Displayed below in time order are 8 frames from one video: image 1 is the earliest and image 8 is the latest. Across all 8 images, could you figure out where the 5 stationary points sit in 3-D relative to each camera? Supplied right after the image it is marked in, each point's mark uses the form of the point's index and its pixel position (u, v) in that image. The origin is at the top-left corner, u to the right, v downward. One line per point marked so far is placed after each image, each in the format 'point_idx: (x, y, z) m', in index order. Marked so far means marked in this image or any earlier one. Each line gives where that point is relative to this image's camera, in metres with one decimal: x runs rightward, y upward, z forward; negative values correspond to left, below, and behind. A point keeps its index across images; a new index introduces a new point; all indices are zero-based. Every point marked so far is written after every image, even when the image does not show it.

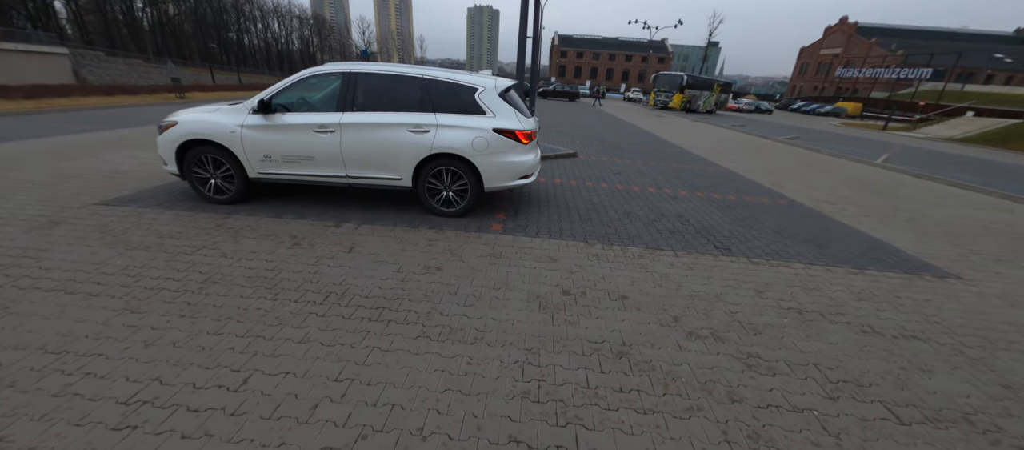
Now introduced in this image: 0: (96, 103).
0: (-16.3, +4.8, +14.3) m
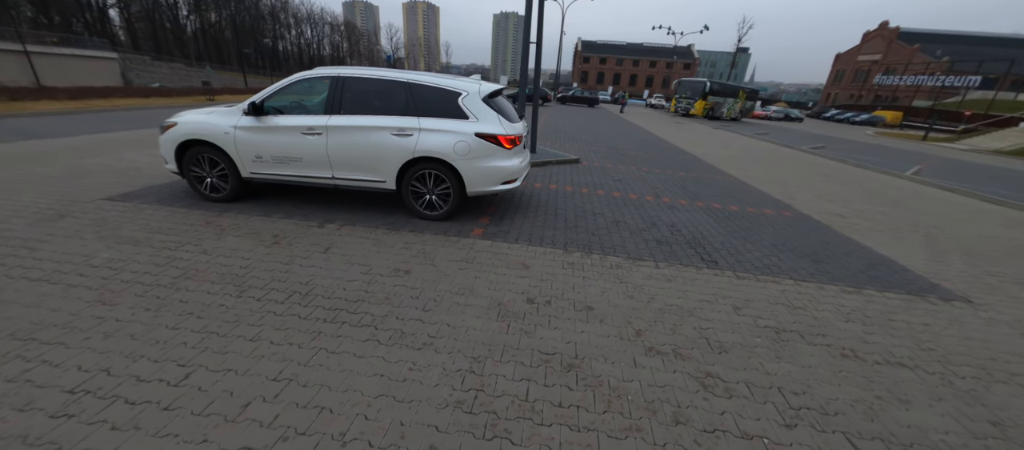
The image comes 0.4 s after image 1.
0: (-15.8, +5.1, +15.2) m
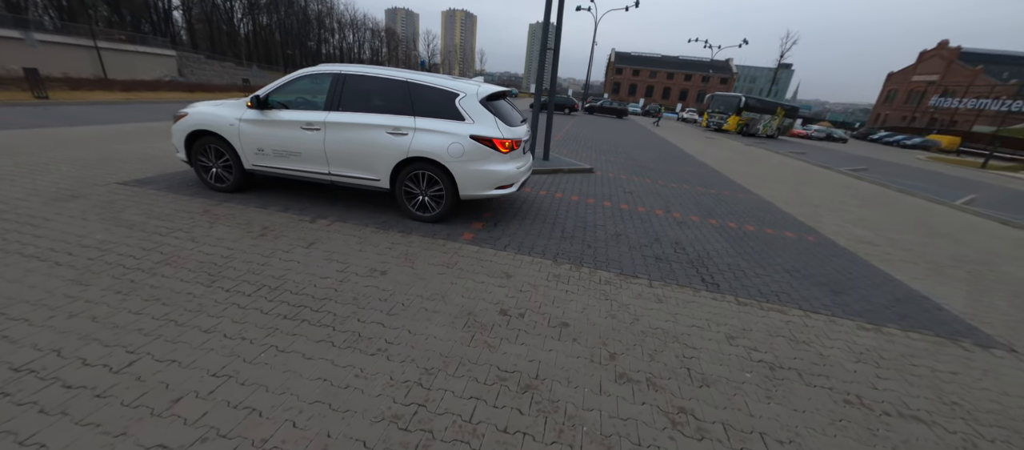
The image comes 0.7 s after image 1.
0: (-14.8, +5.7, +16.2) m
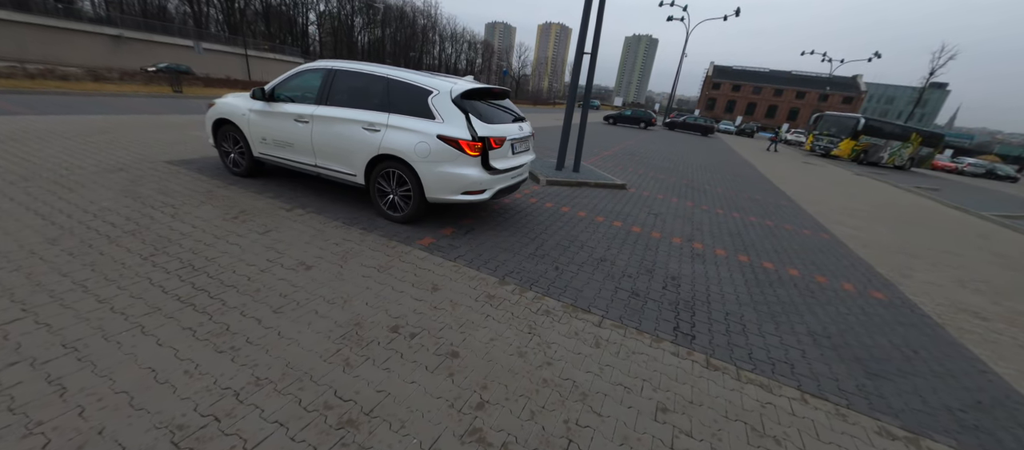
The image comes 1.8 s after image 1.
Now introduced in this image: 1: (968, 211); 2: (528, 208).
0: (-11.8, +6.6, +18.7) m
1: (+14.5, +0.5, +11.6) m
2: (+0.2, +0.2, +5.5) m
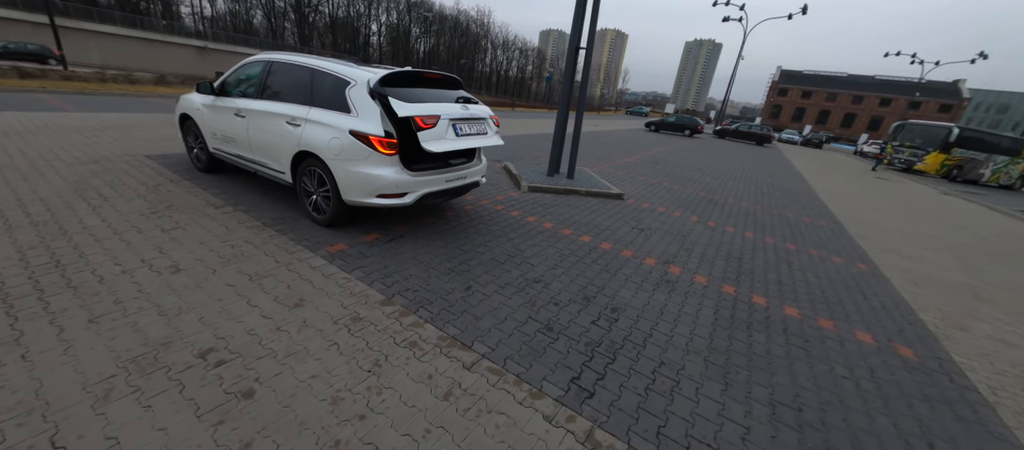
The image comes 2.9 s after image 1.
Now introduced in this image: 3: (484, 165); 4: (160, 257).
0: (-10.3, +6.8, +19.7) m
1: (+14.6, -0.5, +9.2) m
2: (-0.4, +0.1, +4.9) m
3: (-0.3, +0.8, +4.6) m
4: (-3.0, -0.3, +3.1) m
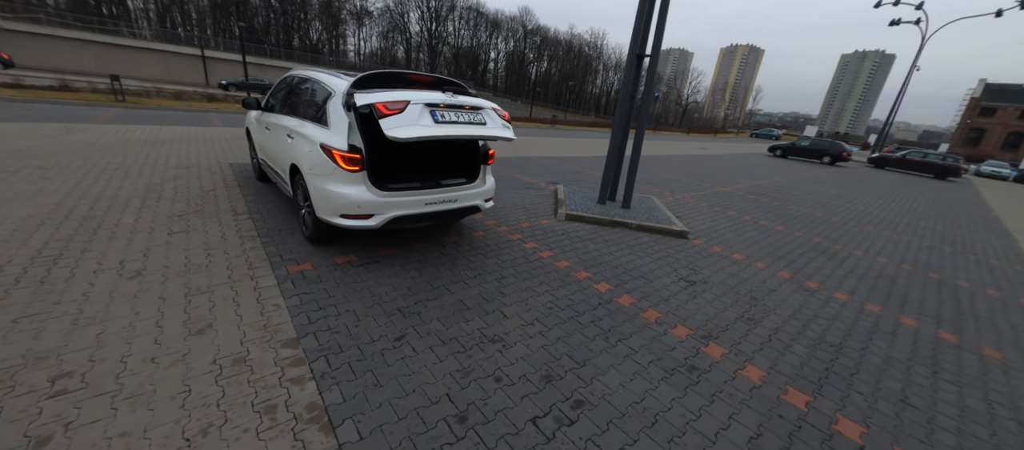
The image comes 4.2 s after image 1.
0: (-5.2, +6.2, +21.4) m
1: (+15.2, -2.3, +4.3) m
2: (-0.3, -0.3, +4.3) m
3: (-0.2, +0.4, +4.0) m
4: (-3.3, -0.3, +3.2) m
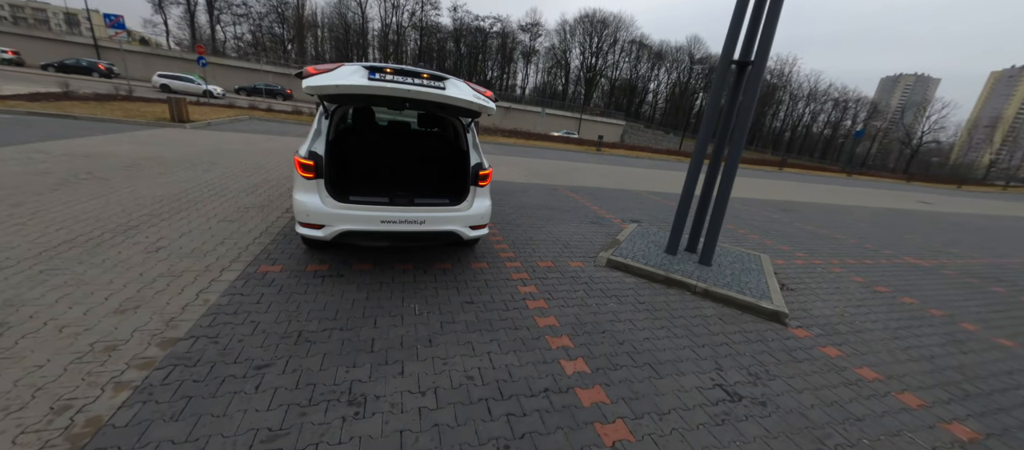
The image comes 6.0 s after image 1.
0: (+2.3, +4.7, +21.7) m
1: (+13.5, -4.5, -2.2) m
2: (-0.3, -0.6, +3.6) m
3: (-0.3, +0.1, +3.4) m
4: (-3.5, -0.1, +3.8) m
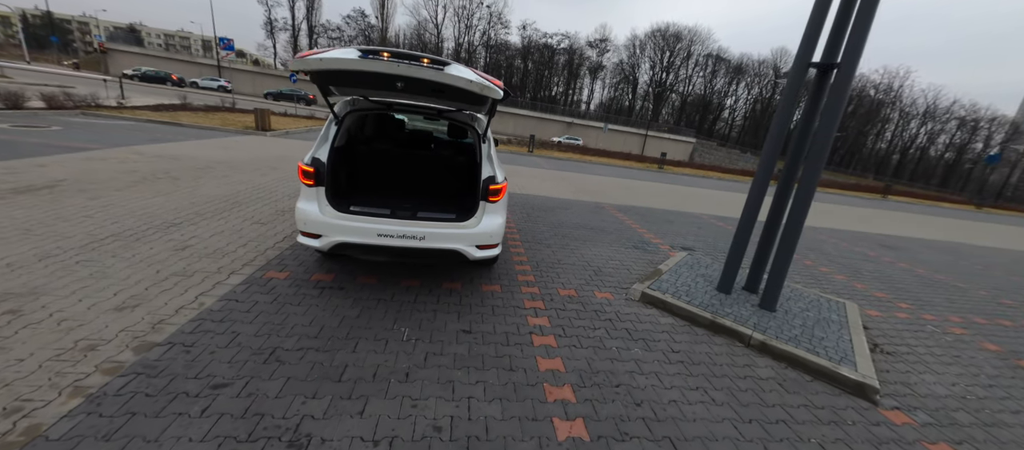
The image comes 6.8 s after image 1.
0: (+5.6, +3.6, +20.8) m
1: (+12.2, -5.2, -4.9) m
2: (-0.2, -0.8, +3.3) m
3: (-0.2, 0.0, +3.1) m
4: (-3.3, -0.1, +4.0) m
